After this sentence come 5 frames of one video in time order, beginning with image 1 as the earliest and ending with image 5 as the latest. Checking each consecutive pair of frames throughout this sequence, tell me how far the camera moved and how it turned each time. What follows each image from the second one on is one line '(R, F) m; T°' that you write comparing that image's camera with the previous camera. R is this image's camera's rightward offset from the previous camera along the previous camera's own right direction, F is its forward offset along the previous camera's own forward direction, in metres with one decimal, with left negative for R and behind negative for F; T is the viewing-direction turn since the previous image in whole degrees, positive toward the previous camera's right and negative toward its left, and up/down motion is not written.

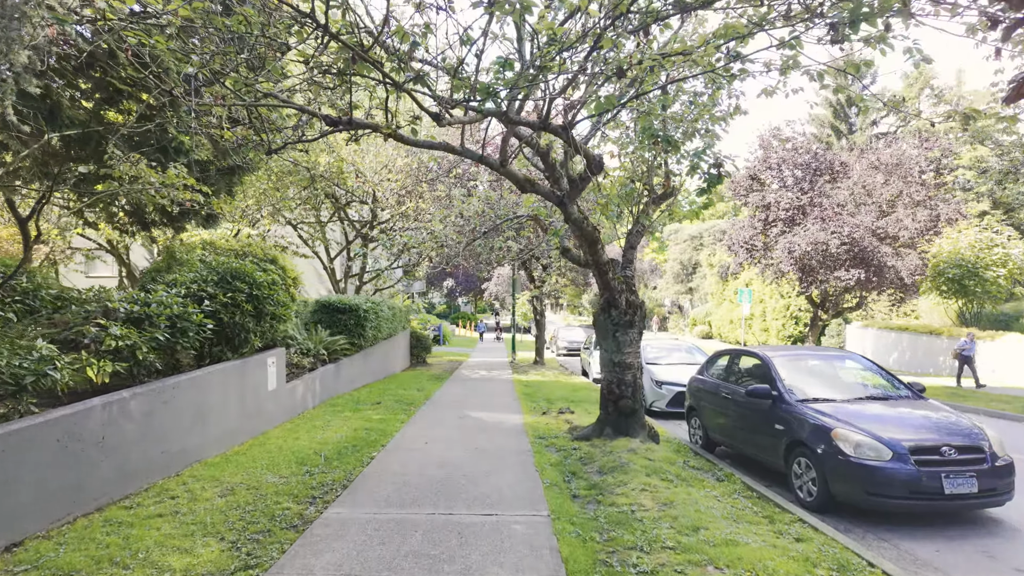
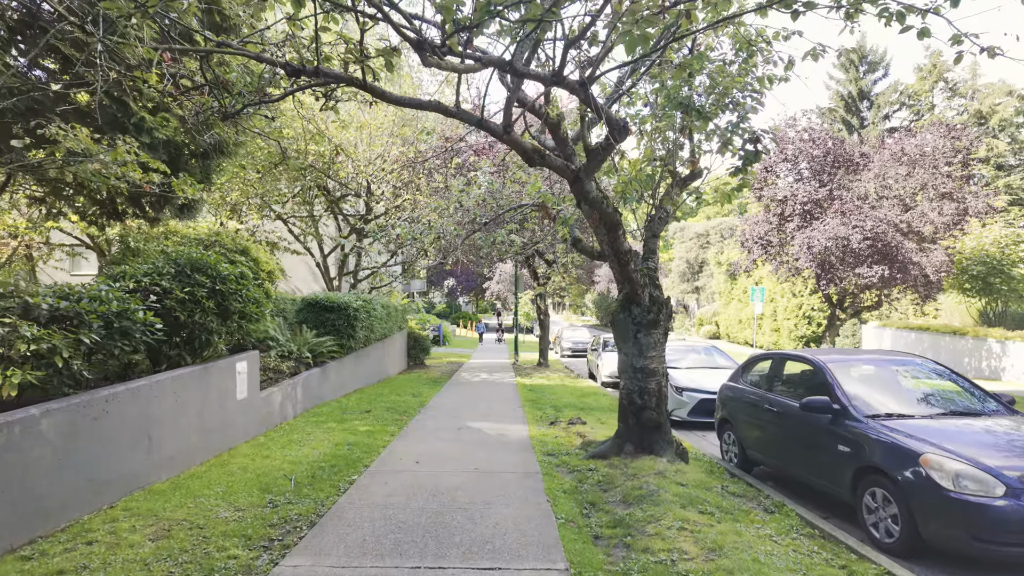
(0.0, +1.0) m; 0°
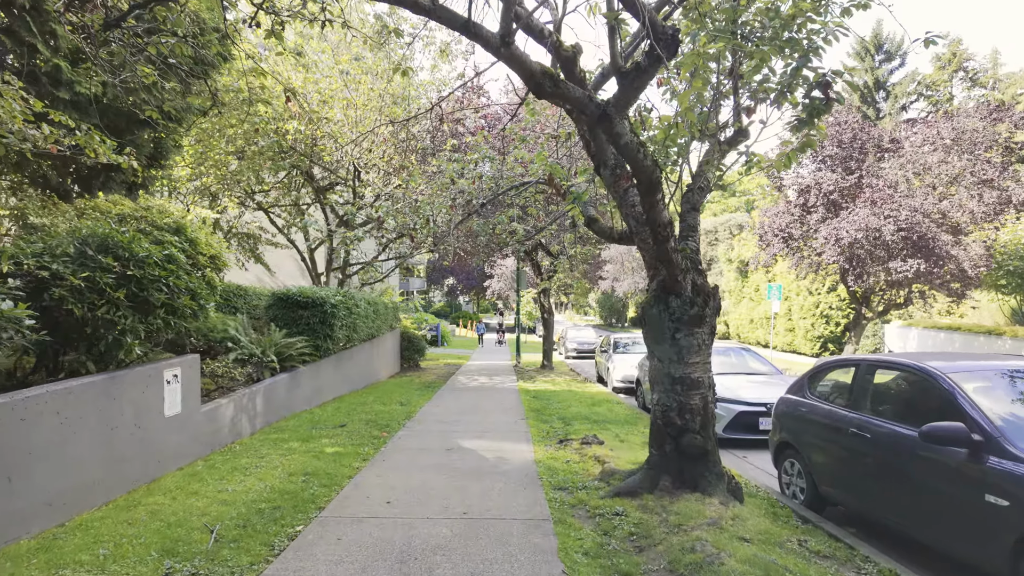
(0.0, +1.5) m; 0°
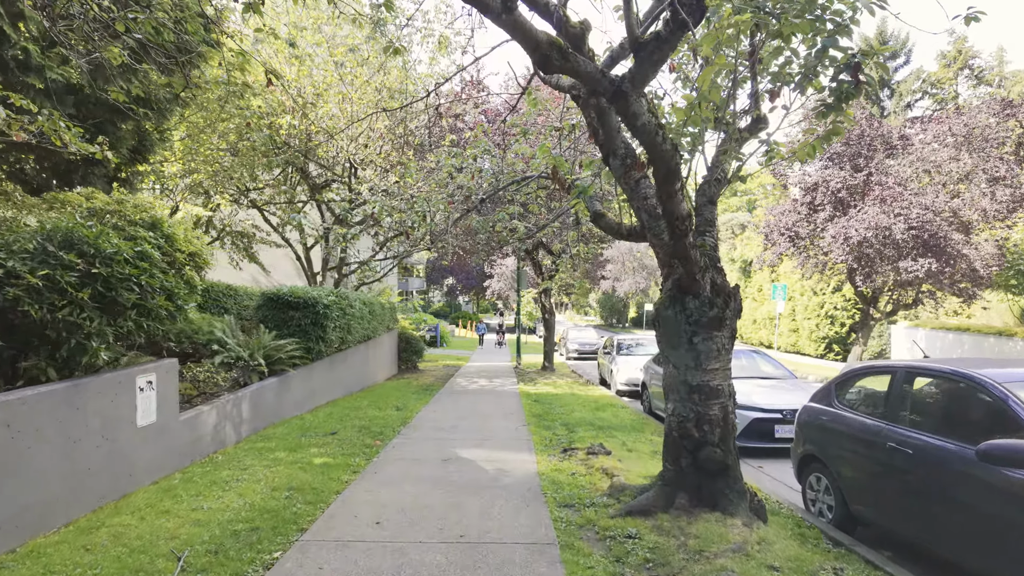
(0.0, +0.4) m; 0°
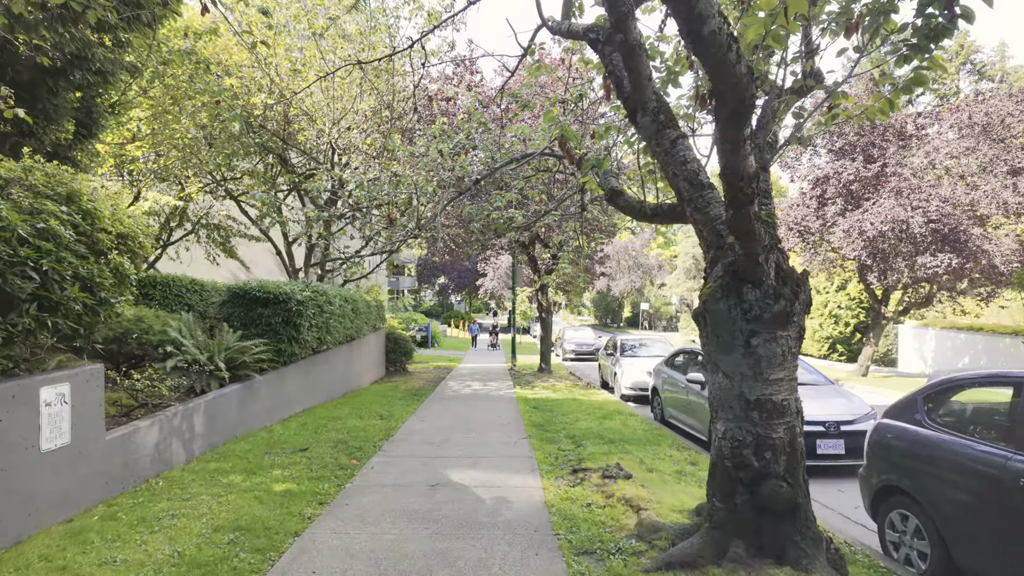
(-0.1, +1.0) m; +1°
